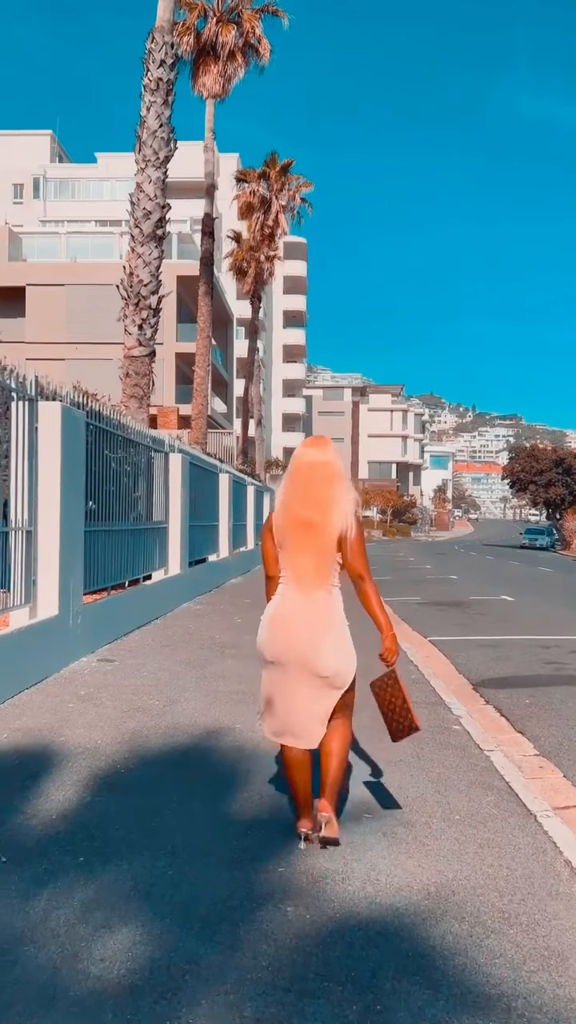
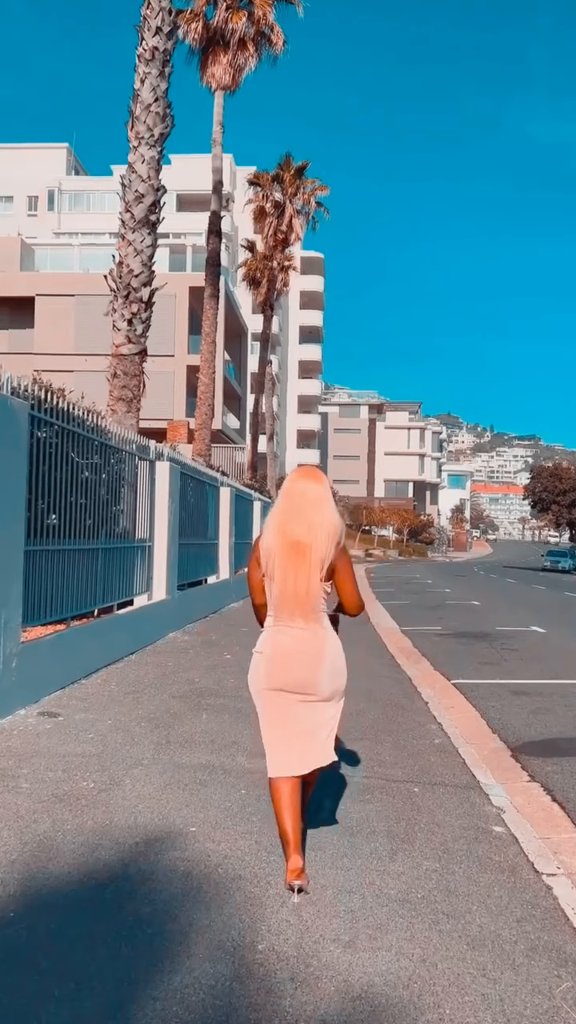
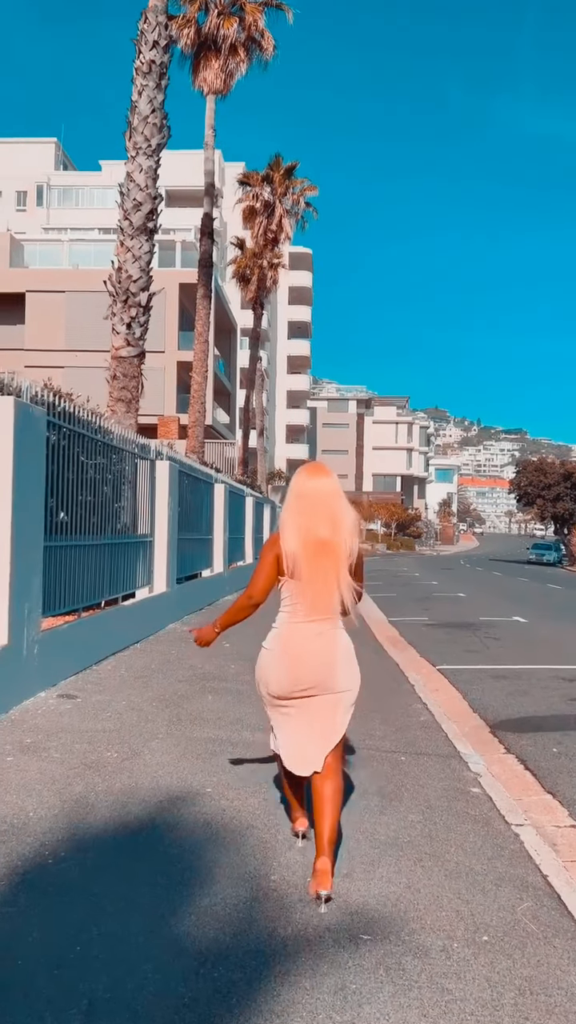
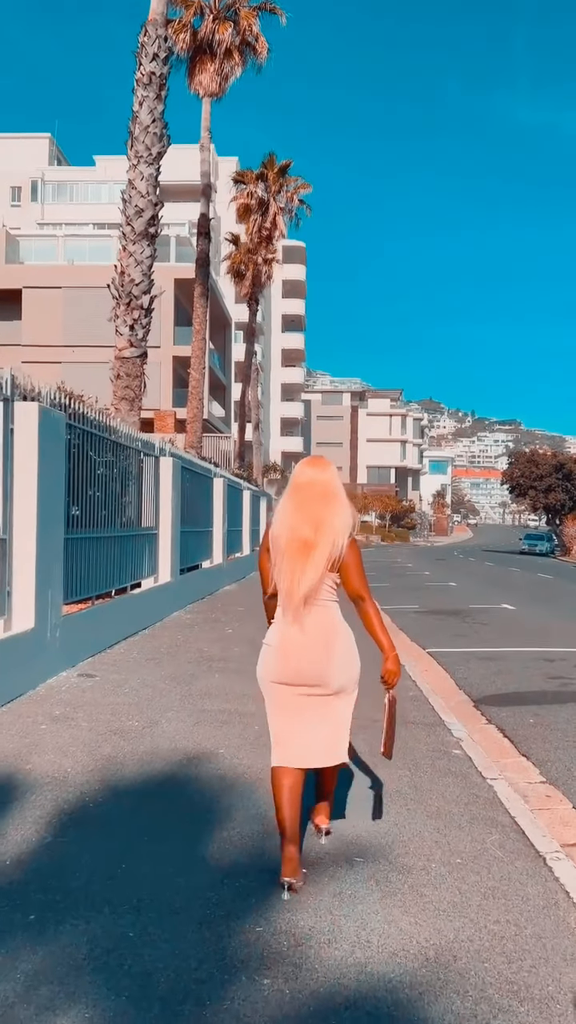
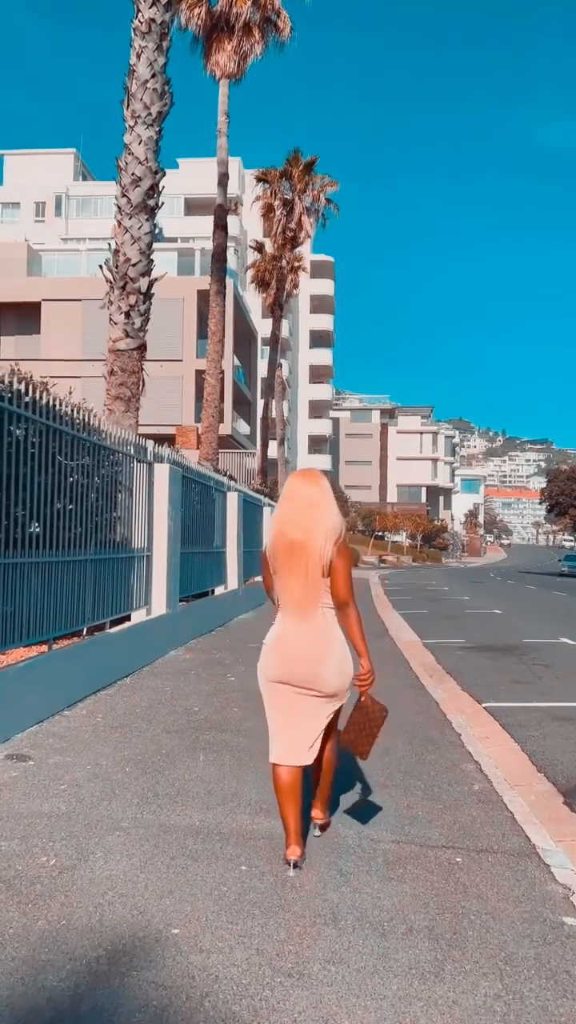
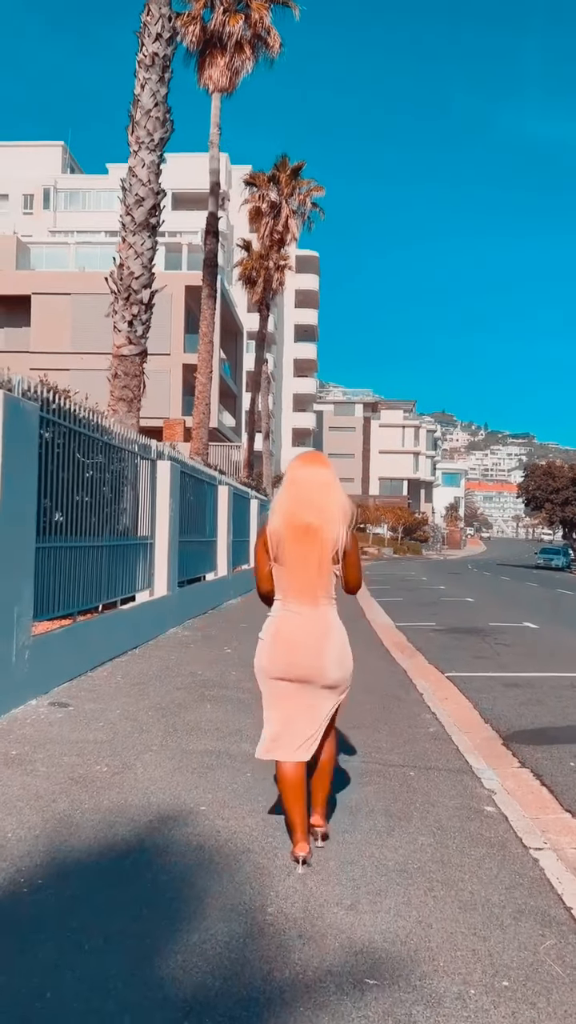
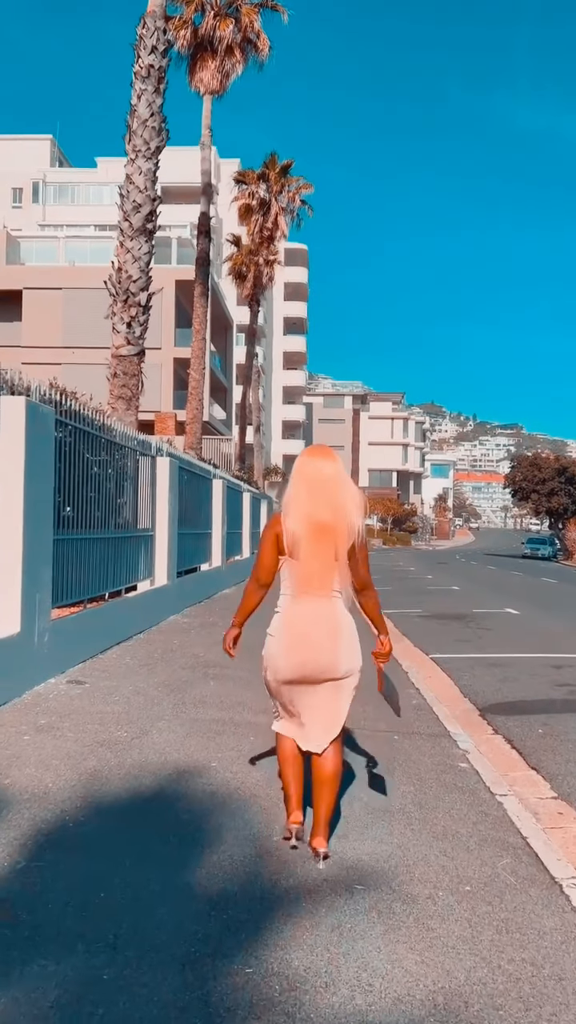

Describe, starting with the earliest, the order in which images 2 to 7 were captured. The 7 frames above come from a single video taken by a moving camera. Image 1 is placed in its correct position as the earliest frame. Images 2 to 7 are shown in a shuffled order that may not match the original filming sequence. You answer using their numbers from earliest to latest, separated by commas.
4, 7, 3, 6, 2, 5
